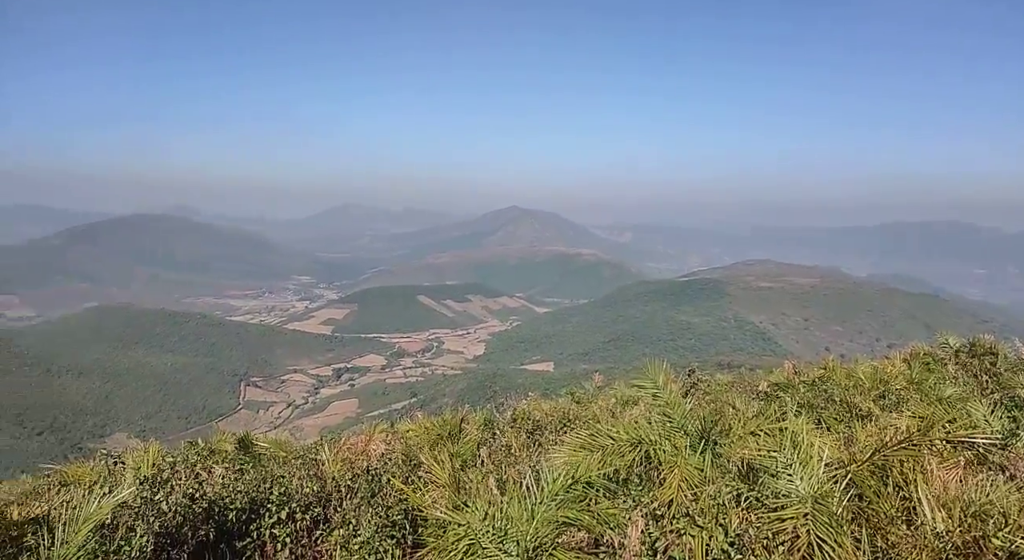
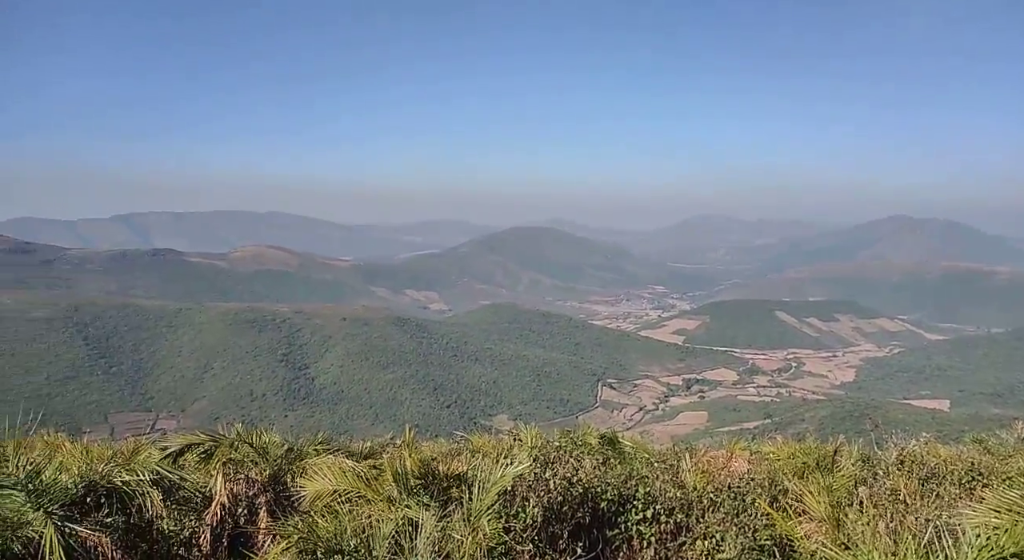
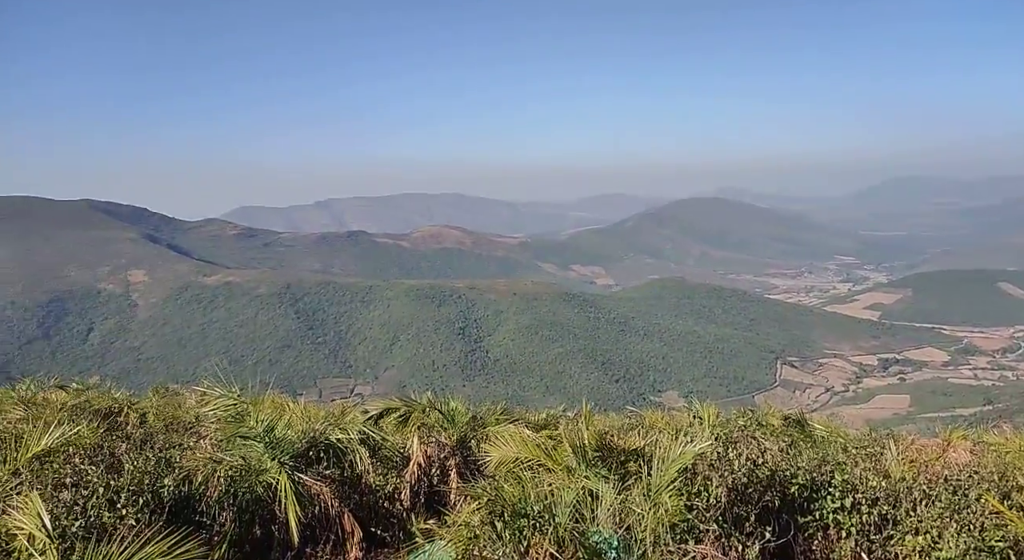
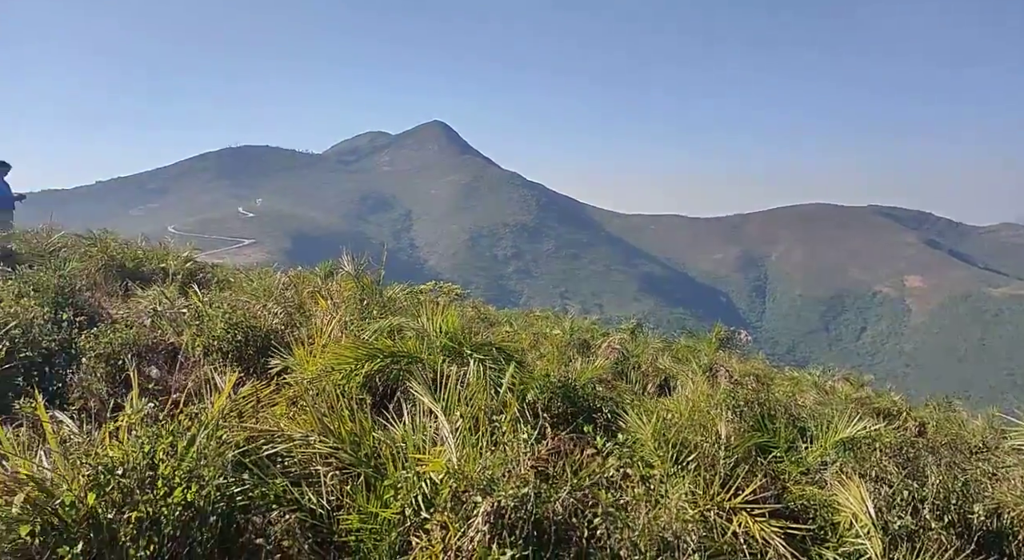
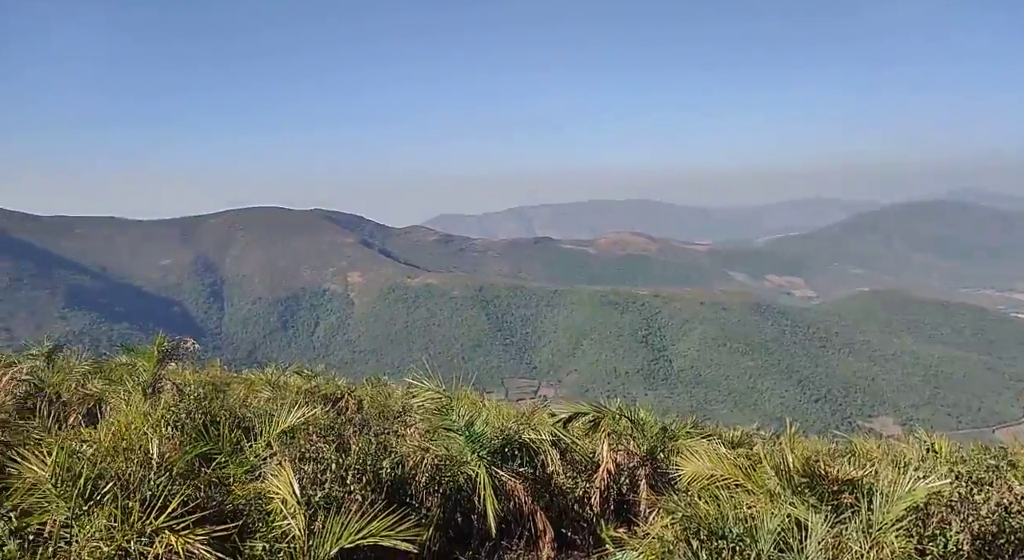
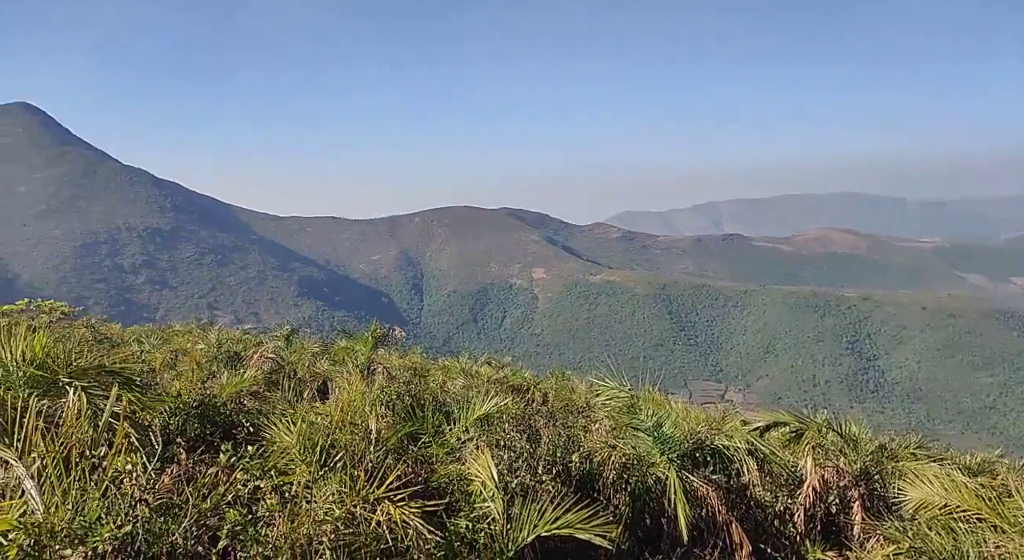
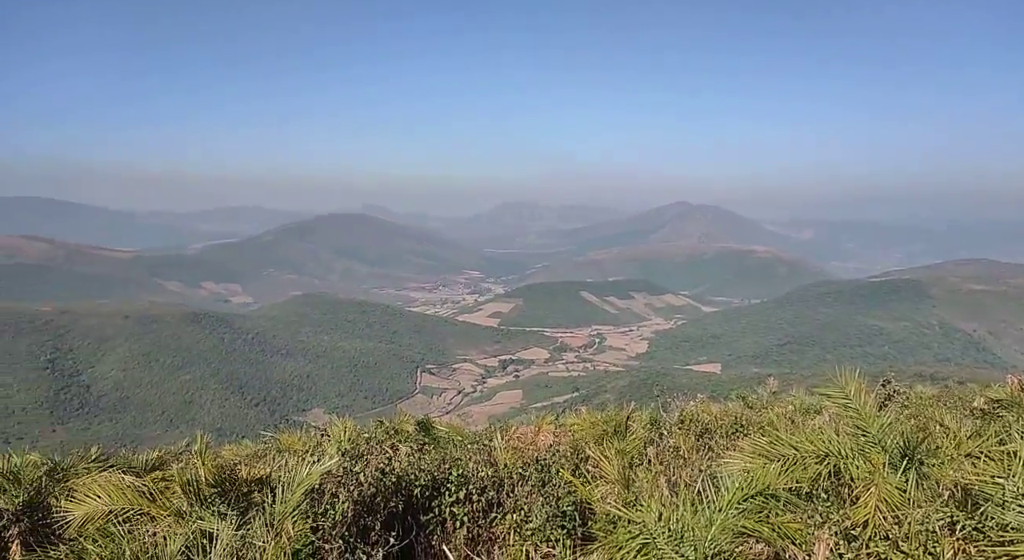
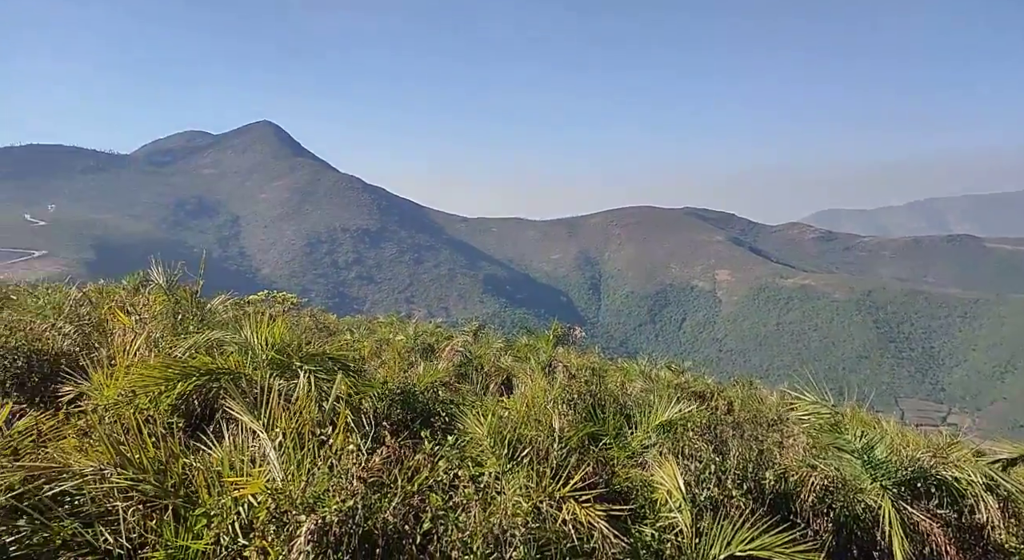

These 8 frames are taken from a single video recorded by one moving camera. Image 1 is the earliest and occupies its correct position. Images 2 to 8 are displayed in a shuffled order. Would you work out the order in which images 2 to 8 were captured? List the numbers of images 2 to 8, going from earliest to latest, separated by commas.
7, 2, 3, 5, 6, 8, 4
